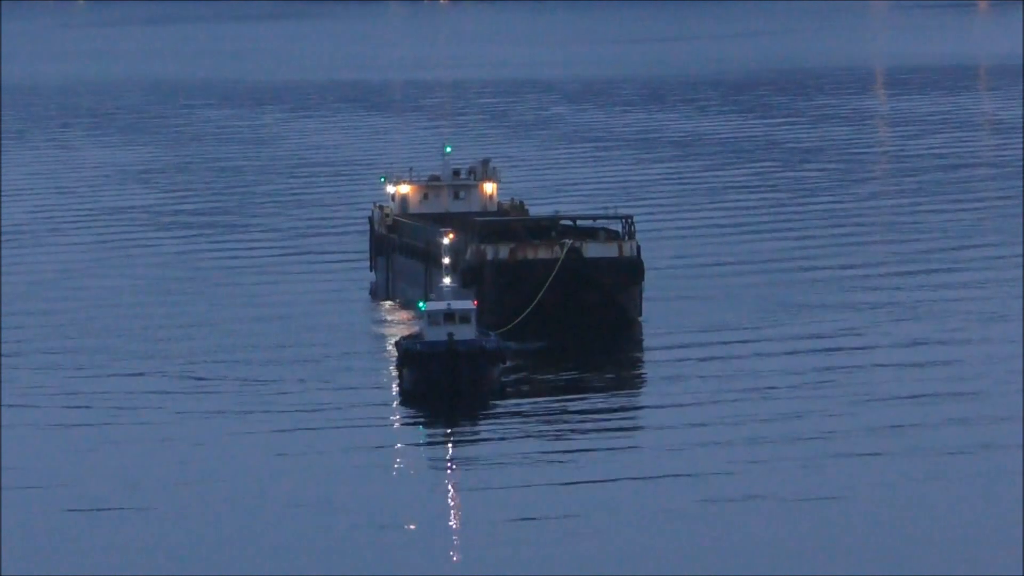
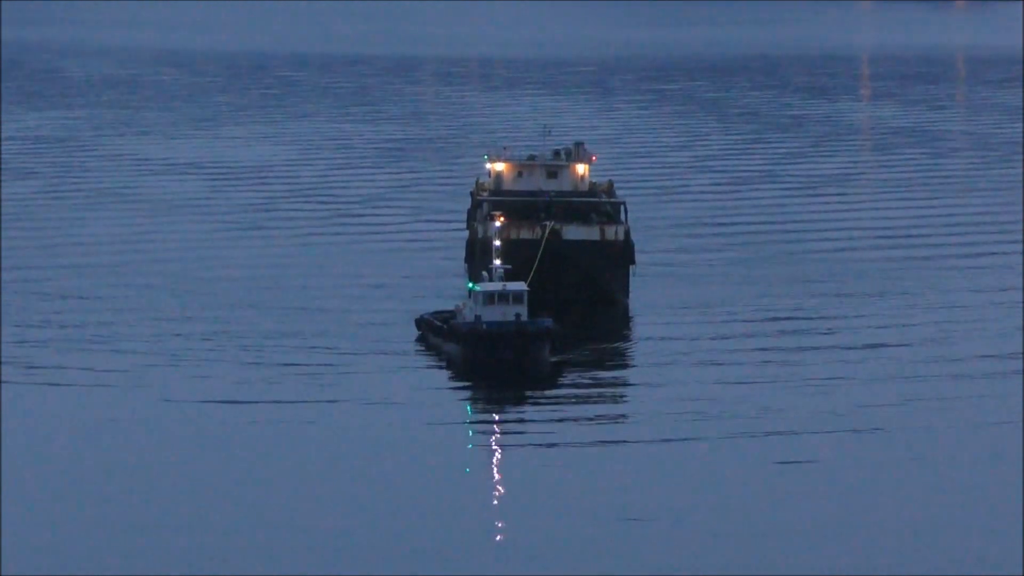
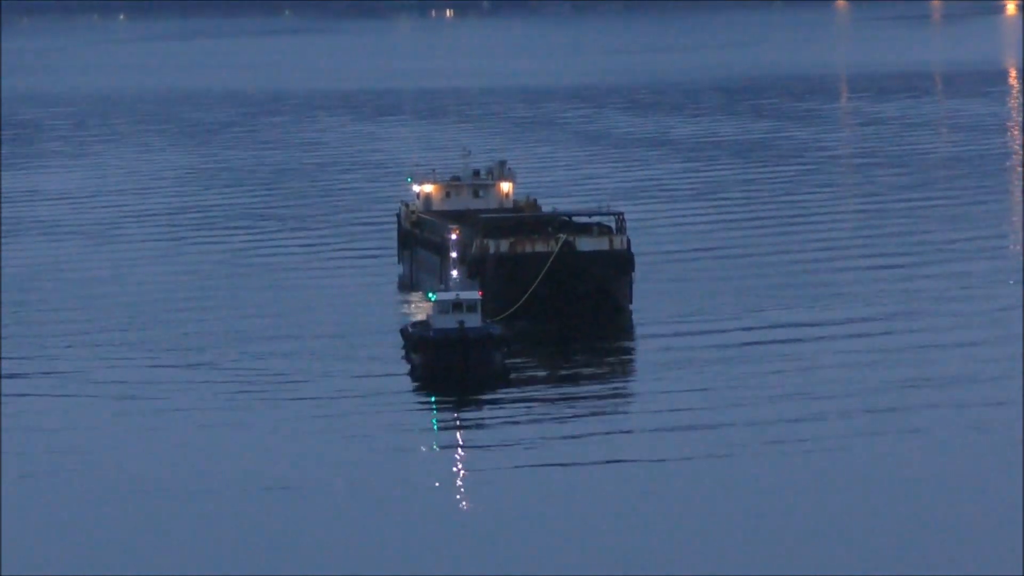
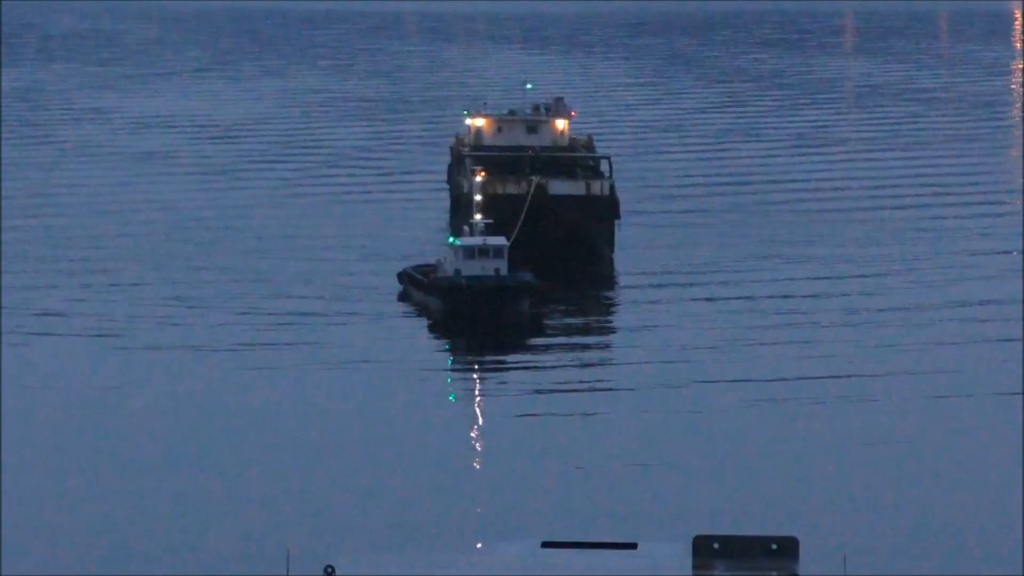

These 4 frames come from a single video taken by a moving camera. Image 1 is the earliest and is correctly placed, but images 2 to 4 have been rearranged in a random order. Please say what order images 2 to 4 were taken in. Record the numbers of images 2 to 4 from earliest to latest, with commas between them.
3, 4, 2
